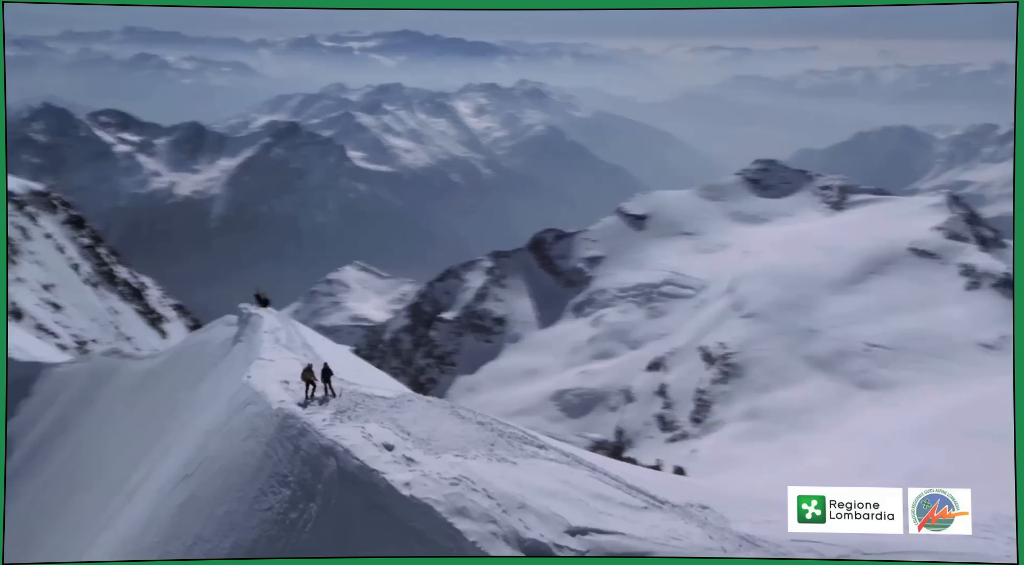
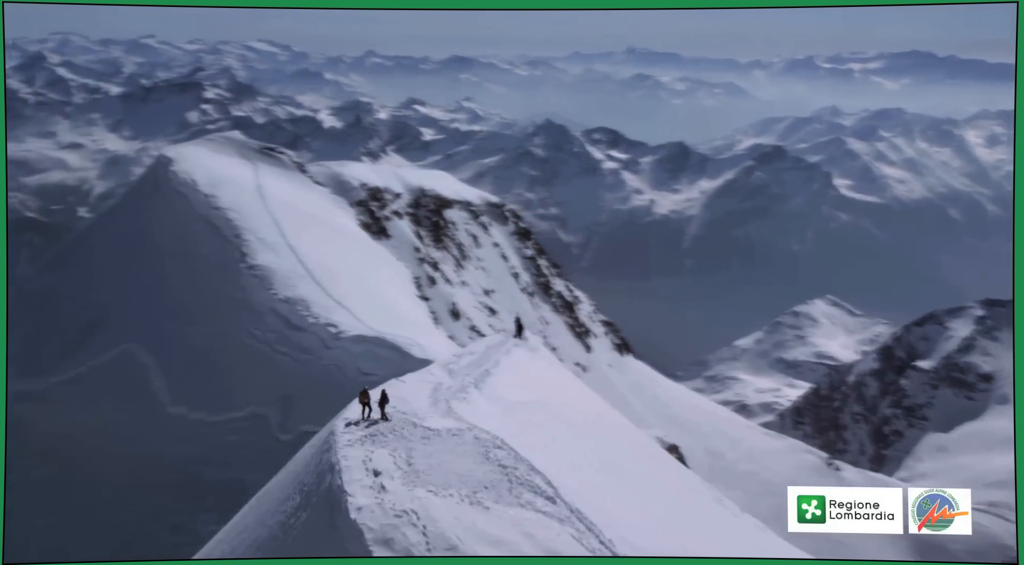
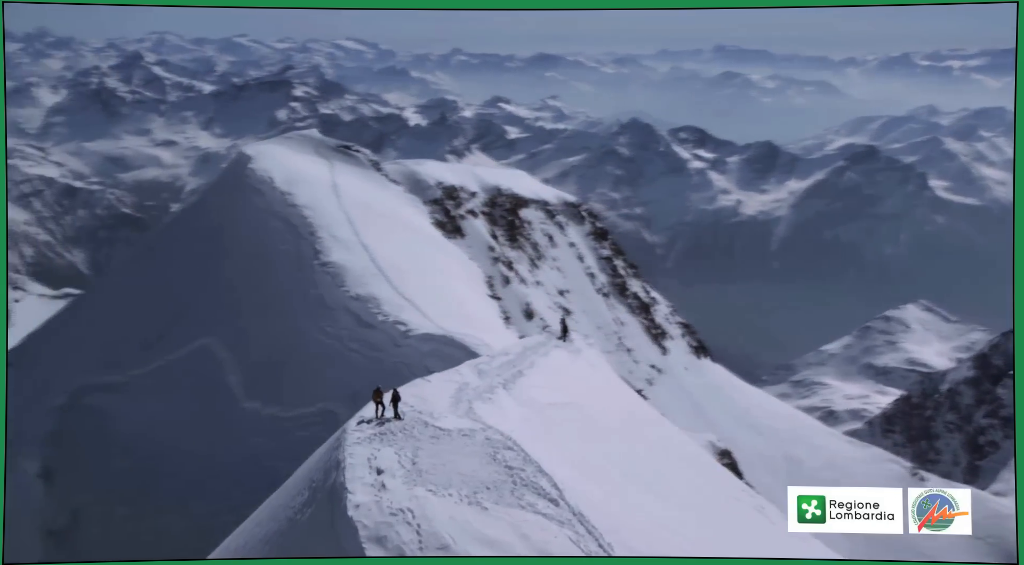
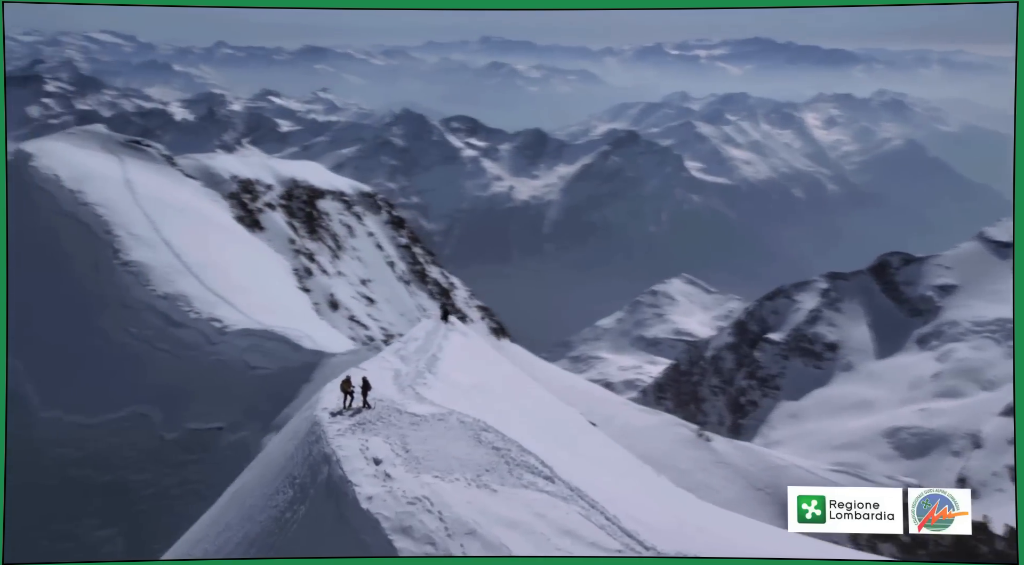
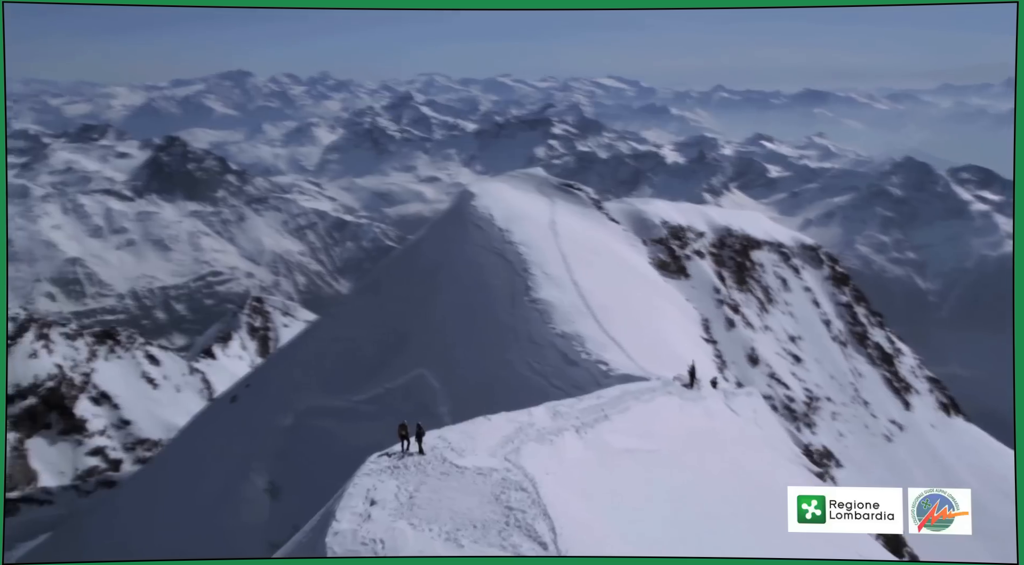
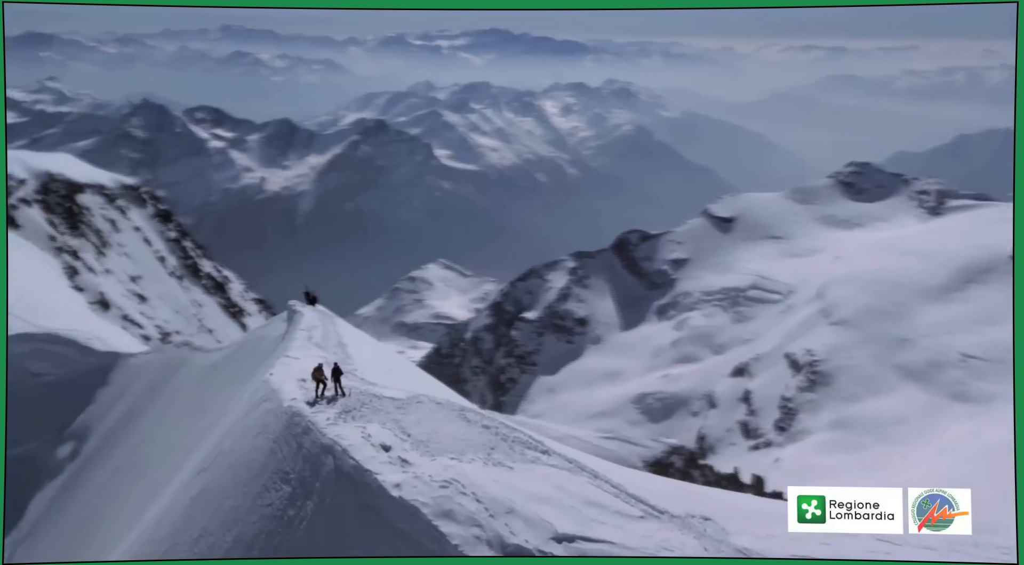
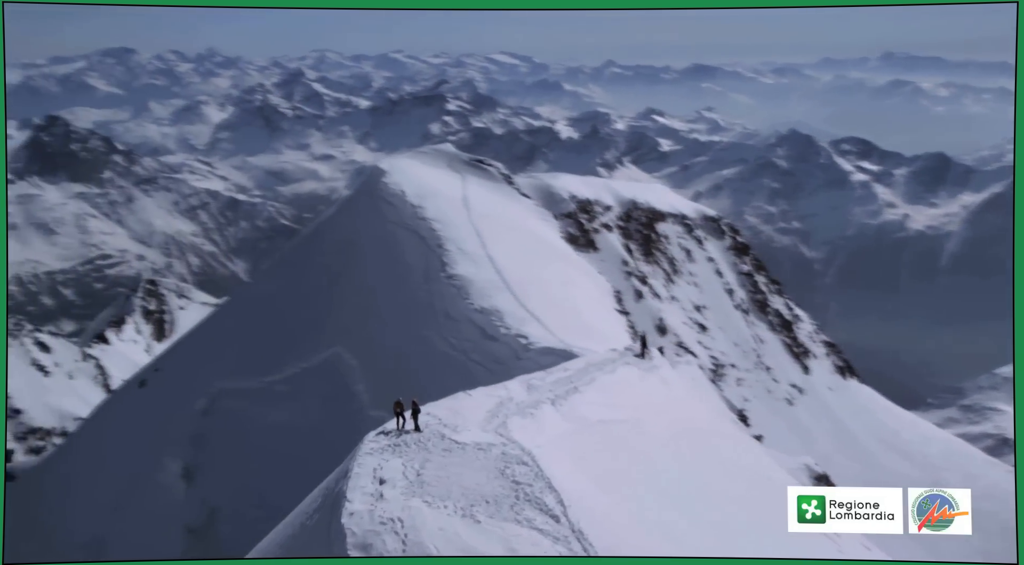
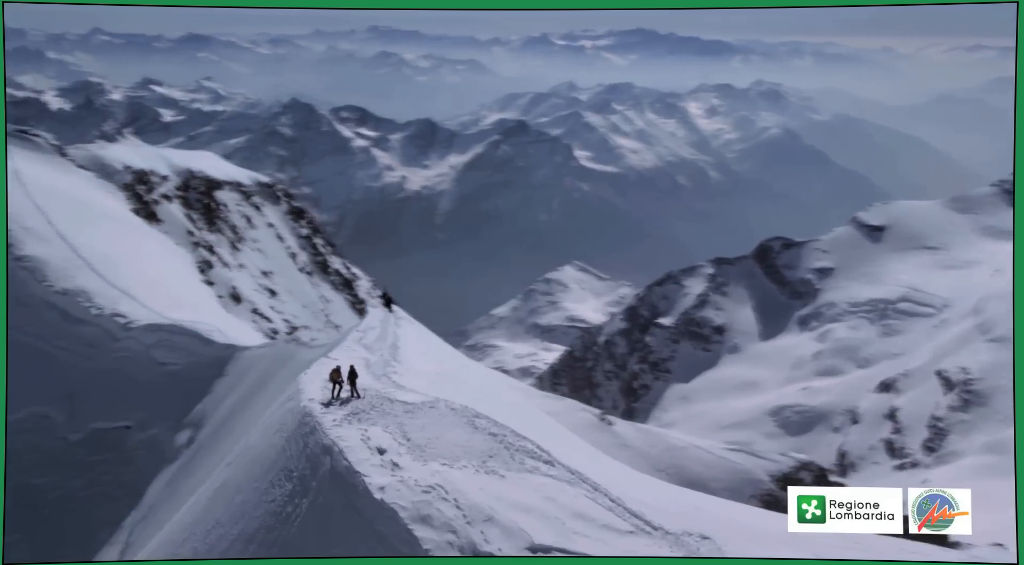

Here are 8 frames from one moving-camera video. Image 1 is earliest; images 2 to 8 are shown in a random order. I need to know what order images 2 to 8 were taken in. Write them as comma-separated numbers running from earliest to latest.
6, 8, 4, 2, 3, 7, 5
